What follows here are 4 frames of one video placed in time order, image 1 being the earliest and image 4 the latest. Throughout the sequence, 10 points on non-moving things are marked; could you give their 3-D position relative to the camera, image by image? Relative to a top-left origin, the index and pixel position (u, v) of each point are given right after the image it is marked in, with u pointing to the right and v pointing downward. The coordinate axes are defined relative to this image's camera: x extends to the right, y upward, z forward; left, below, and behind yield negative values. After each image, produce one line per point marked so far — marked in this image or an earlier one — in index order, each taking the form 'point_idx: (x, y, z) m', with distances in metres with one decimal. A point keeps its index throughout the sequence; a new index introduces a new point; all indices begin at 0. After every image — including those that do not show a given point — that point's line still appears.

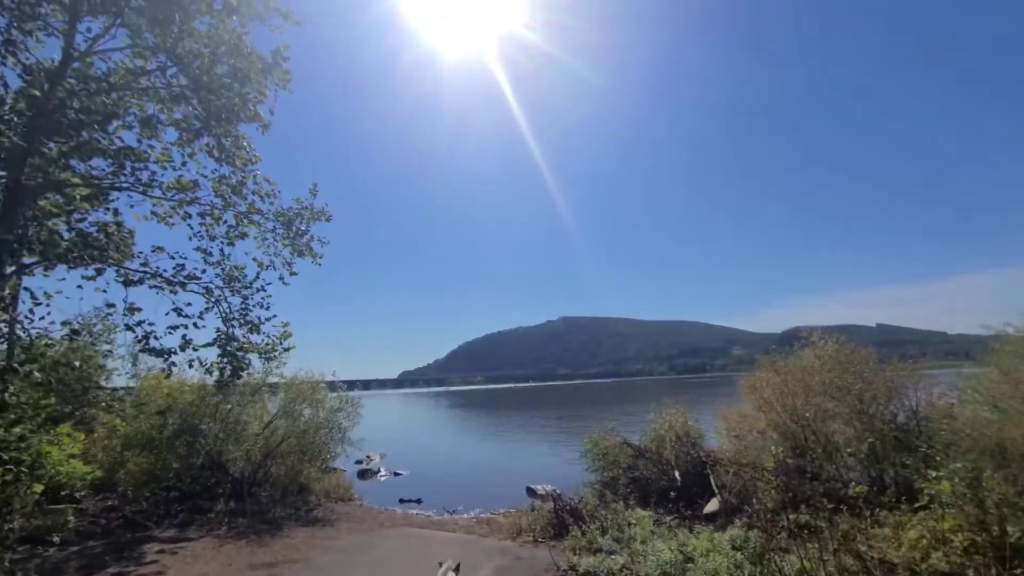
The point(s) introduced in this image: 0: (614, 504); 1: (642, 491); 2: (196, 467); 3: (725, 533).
0: (+3.6, -7.6, +17.4) m
1: (+5.2, -8.1, +19.5) m
2: (-12.4, -7.0, +19.4) m
3: (+5.7, -6.6, +13.2) m
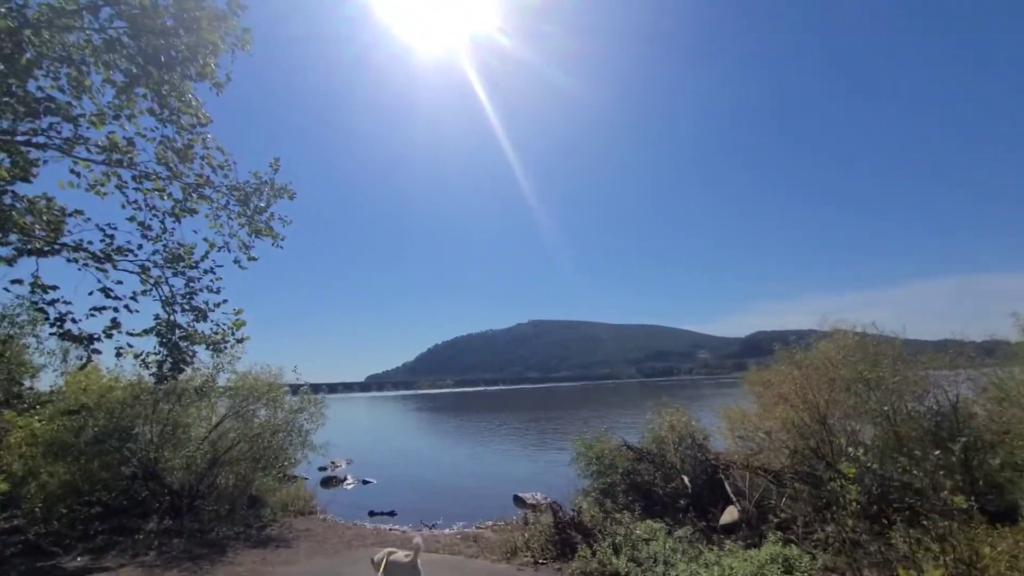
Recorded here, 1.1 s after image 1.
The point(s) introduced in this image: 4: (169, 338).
0: (+3.3, -7.0, +15.2) m
1: (+4.8, -7.5, +17.5) m
2: (-12.8, -6.3, +16.4) m
3: (+5.6, -6.0, +11.2) m
4: (-11.8, -1.7, +17.0) m
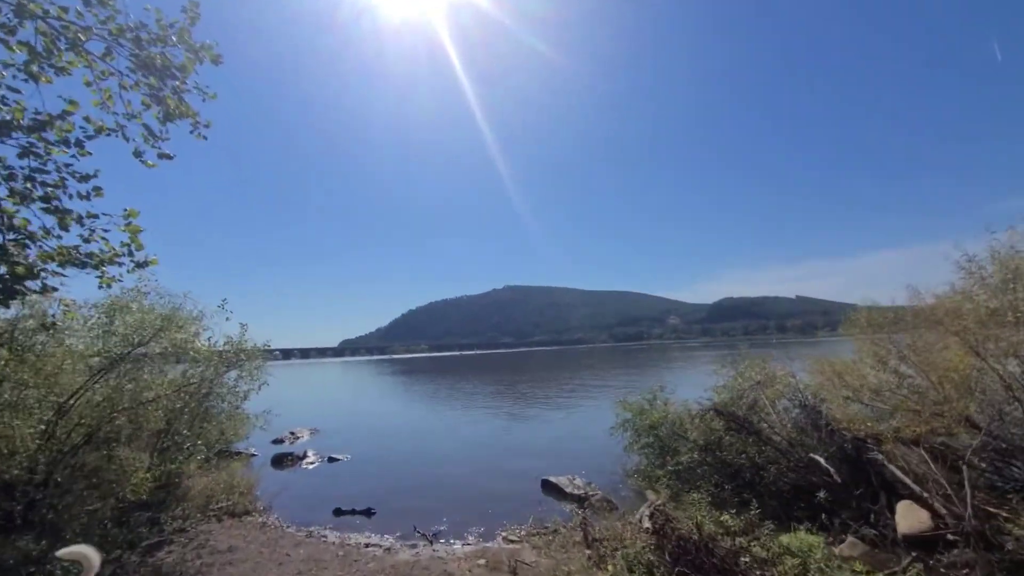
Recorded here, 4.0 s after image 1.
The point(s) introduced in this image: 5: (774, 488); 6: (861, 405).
0: (+4.3, -4.5, +9.6) m
1: (+5.7, -4.9, +11.9) m
2: (-11.8, -3.6, +9.8) m
3: (+6.8, -3.8, +5.6) m
4: (-10.8, +1.0, +10.2) m
5: (+6.1, -4.7, +11.6) m
6: (+9.6, -3.2, +13.5) m
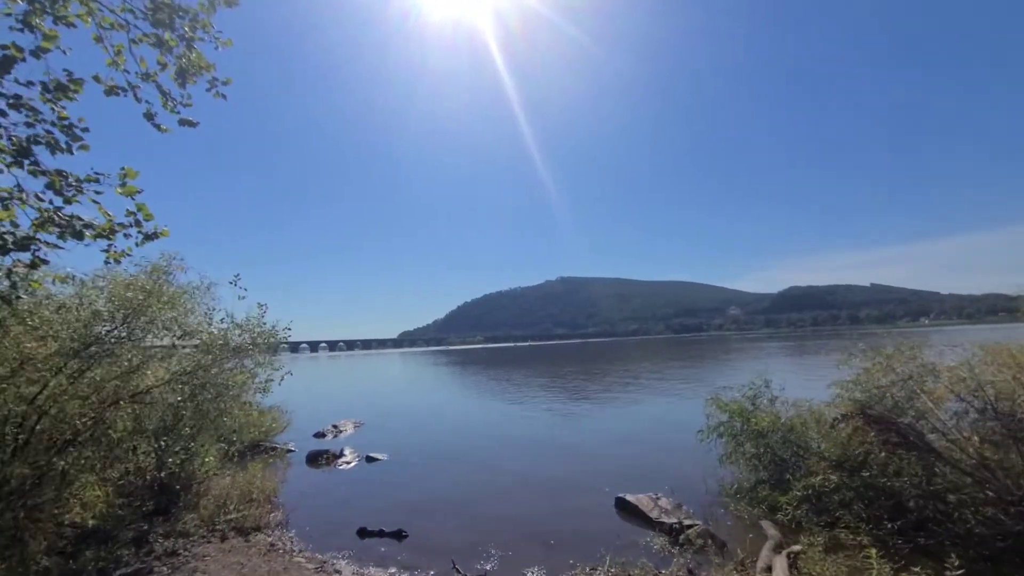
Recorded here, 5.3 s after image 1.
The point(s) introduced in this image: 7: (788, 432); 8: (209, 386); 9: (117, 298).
0: (+5.3, -3.8, +6.2) m
1: (+6.9, -4.1, +8.4) m
2: (-10.7, -3.1, +8.2) m
3: (+7.4, -3.1, +2.0) m
4: (-9.7, +1.5, +8.4) m
5: (+7.3, -3.9, +8.1) m
6: (+11.0, -2.4, +9.5) m
7: (+6.3, -3.2, +11.3) m
8: (-6.9, -2.2, +11.1) m
9: (-8.3, -0.3, +10.2) m
